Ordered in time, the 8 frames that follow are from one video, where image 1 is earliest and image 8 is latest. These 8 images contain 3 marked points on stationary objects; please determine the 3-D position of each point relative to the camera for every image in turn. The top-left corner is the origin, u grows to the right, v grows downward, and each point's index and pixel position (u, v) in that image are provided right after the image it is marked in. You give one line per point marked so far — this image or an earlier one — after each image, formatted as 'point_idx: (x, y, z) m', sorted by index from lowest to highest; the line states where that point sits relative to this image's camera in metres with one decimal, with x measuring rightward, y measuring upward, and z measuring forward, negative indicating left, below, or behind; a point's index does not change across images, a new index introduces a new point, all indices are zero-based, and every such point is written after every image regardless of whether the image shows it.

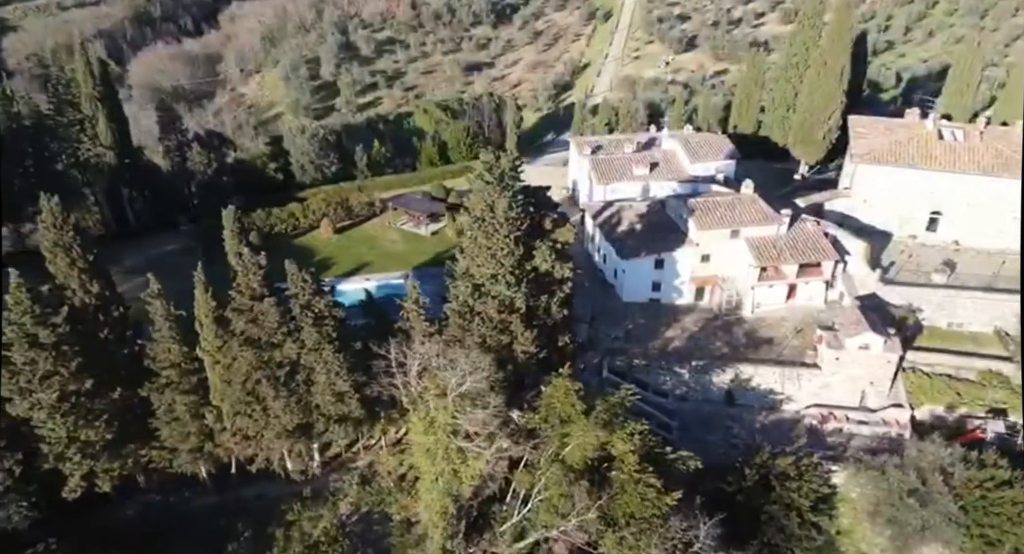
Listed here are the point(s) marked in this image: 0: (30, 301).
0: (-12.8, -0.7, +20.7) m
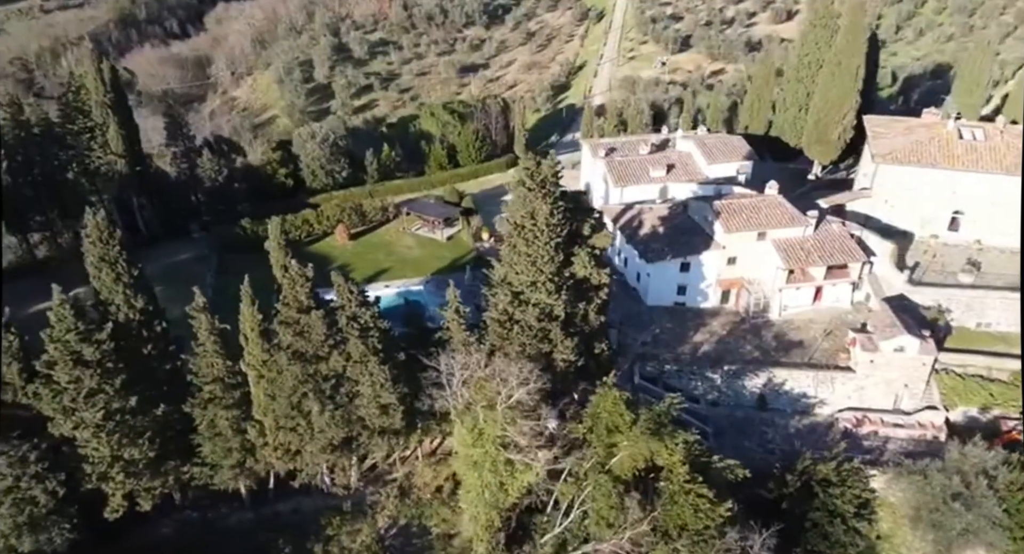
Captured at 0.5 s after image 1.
0: (-11.3, -1.1, +20.0) m
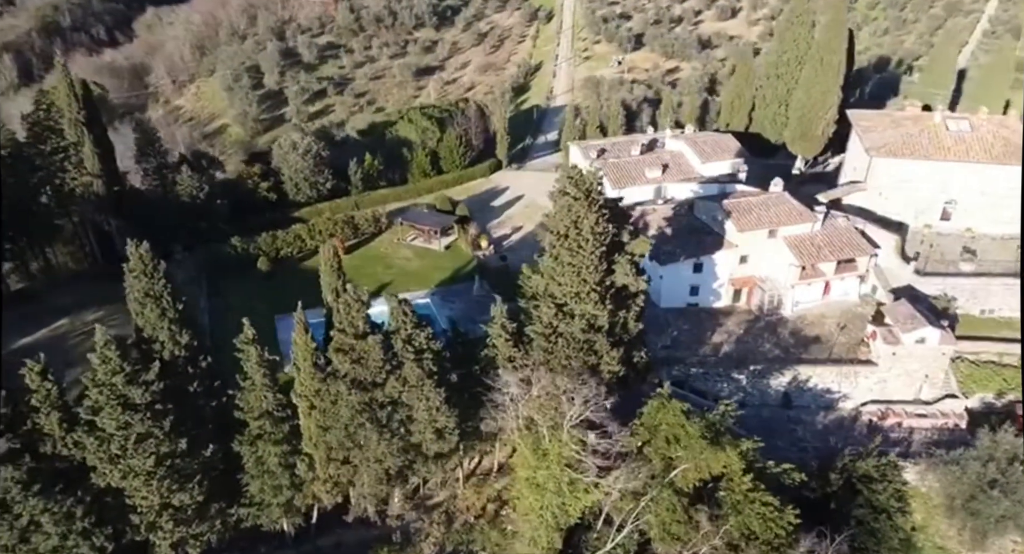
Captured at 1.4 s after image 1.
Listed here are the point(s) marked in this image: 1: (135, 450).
0: (-9.4, -1.9, +18.5) m
1: (-9.2, -4.2, +18.8) m
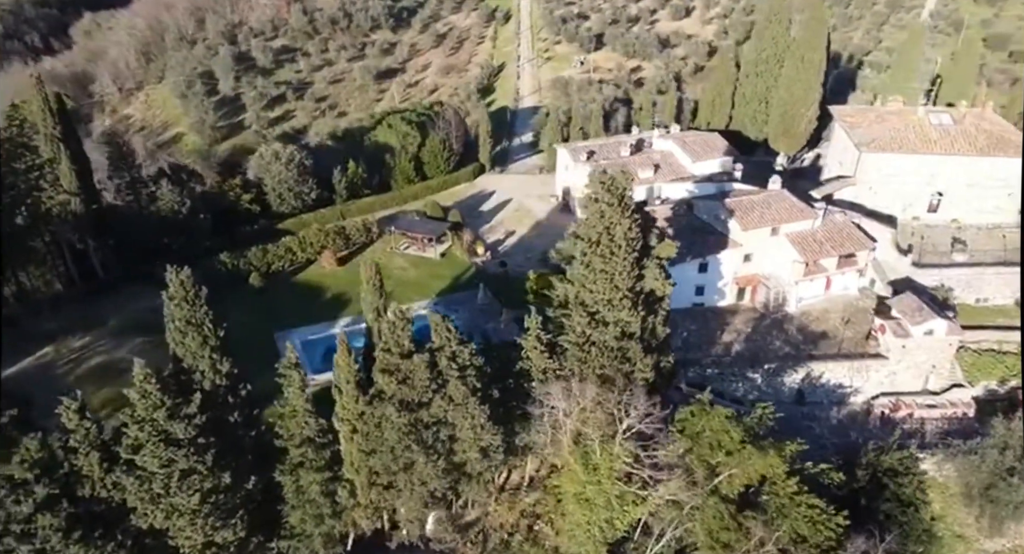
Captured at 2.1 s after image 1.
0: (-7.9, -2.6, +17.3) m
1: (-7.7, -4.8, +17.6) m
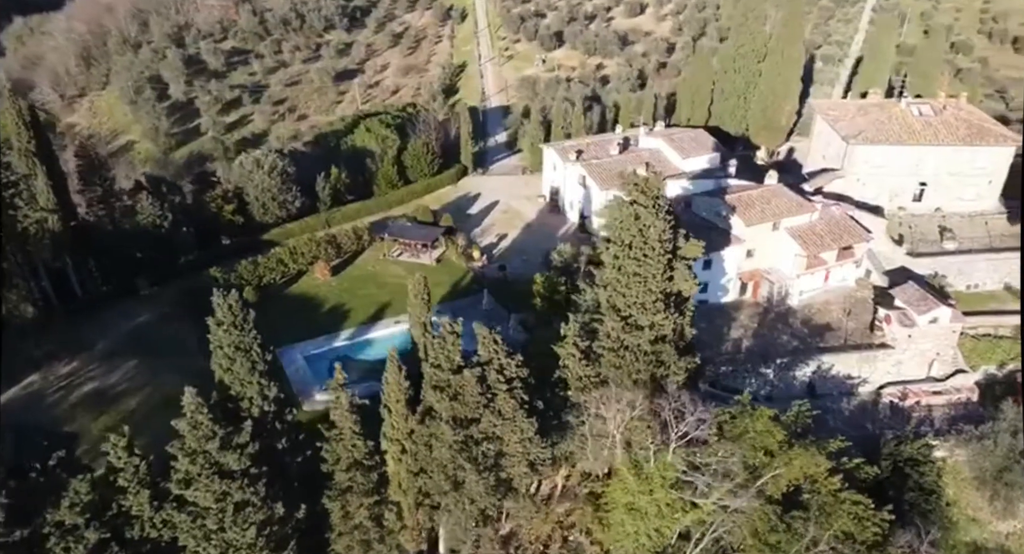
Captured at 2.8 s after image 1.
0: (-6.4, -3.1, +16.3) m
1: (-6.1, -5.3, +16.6) m
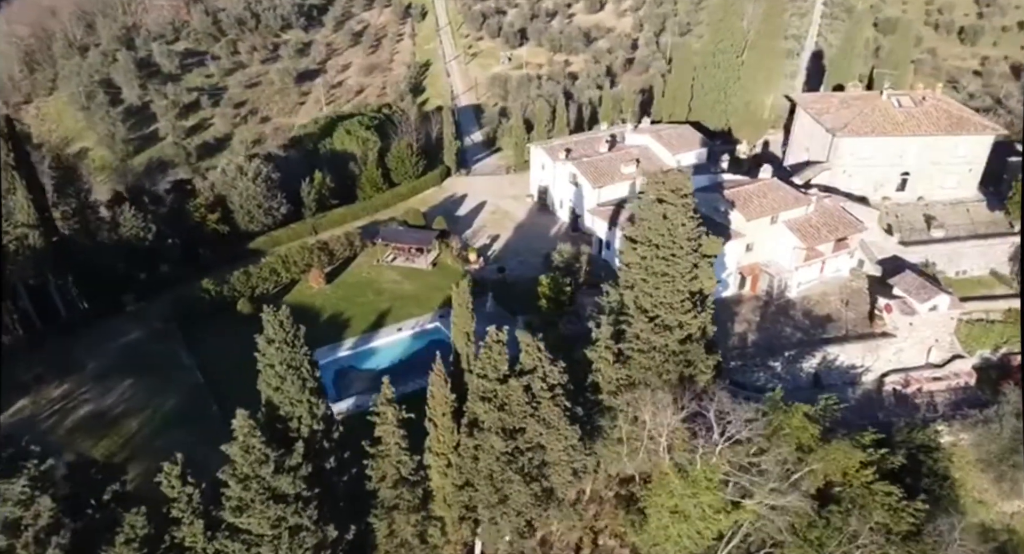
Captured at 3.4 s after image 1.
0: (-5.0, -3.4, +15.6) m
1: (-4.6, -5.7, +16.0) m
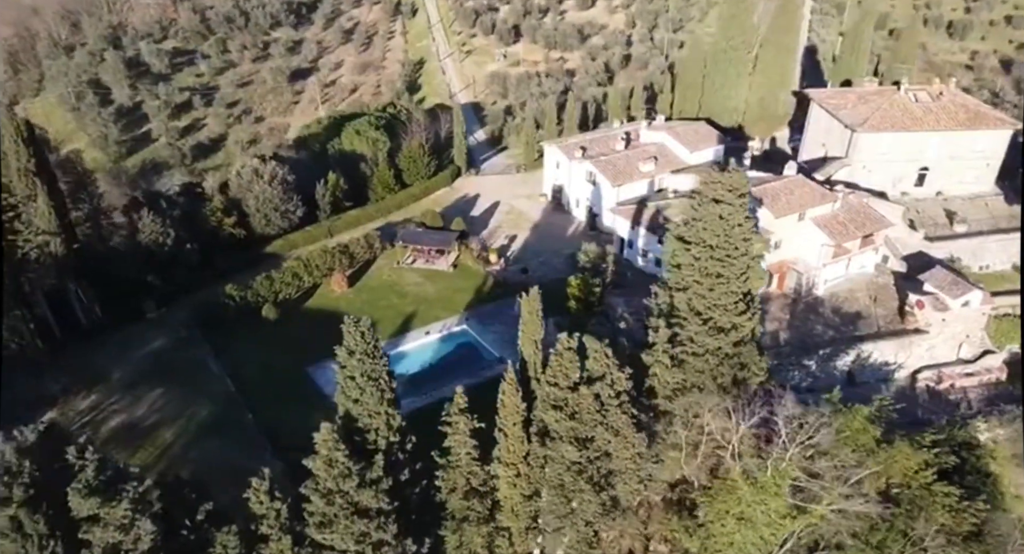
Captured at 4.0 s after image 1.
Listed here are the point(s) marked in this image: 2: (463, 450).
0: (-3.2, -3.7, +15.1) m
1: (-2.8, -5.9, +15.4) m
2: (-1.0, -4.1, +17.8) m
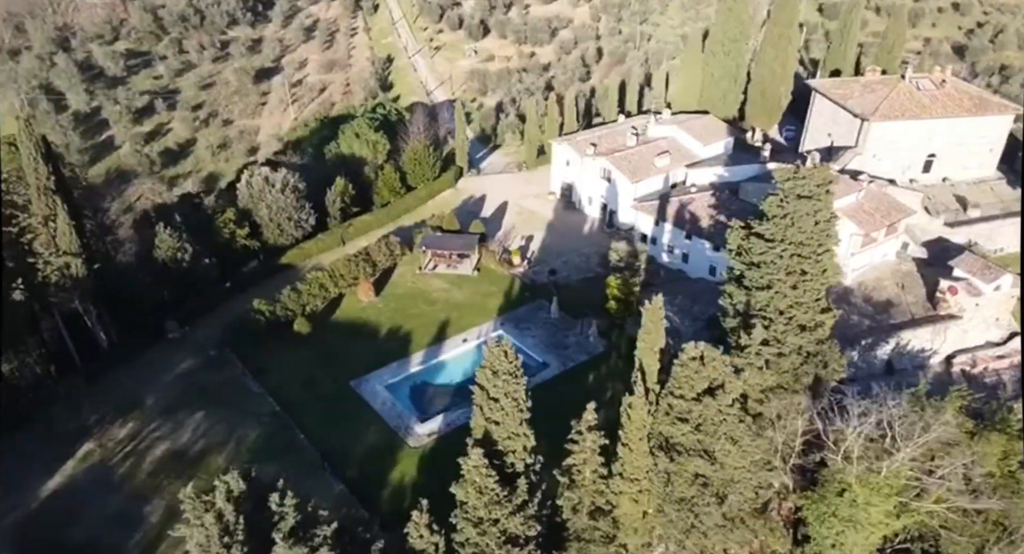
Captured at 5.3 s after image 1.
0: (-0.1, -4.0, +14.2) m
1: (+0.4, -6.2, +14.7) m
2: (+1.9, -4.3, +17.1) m
